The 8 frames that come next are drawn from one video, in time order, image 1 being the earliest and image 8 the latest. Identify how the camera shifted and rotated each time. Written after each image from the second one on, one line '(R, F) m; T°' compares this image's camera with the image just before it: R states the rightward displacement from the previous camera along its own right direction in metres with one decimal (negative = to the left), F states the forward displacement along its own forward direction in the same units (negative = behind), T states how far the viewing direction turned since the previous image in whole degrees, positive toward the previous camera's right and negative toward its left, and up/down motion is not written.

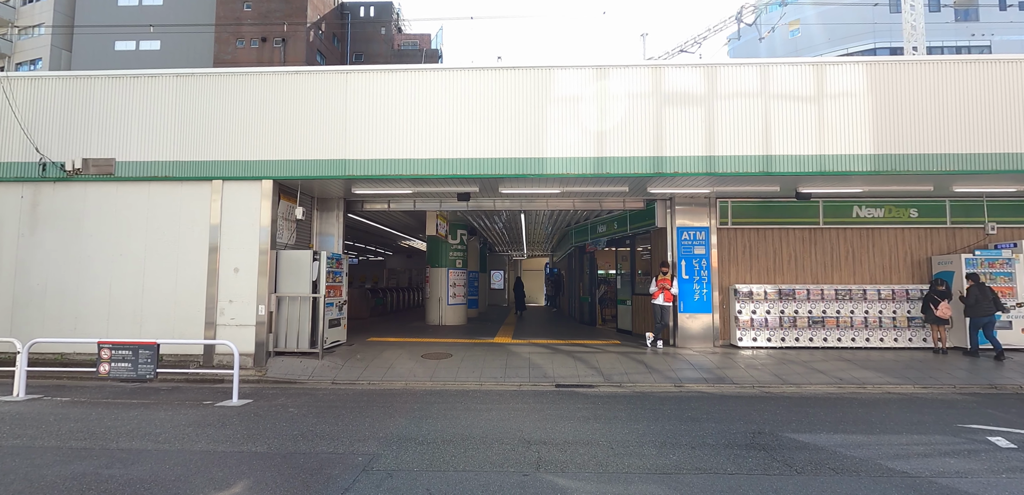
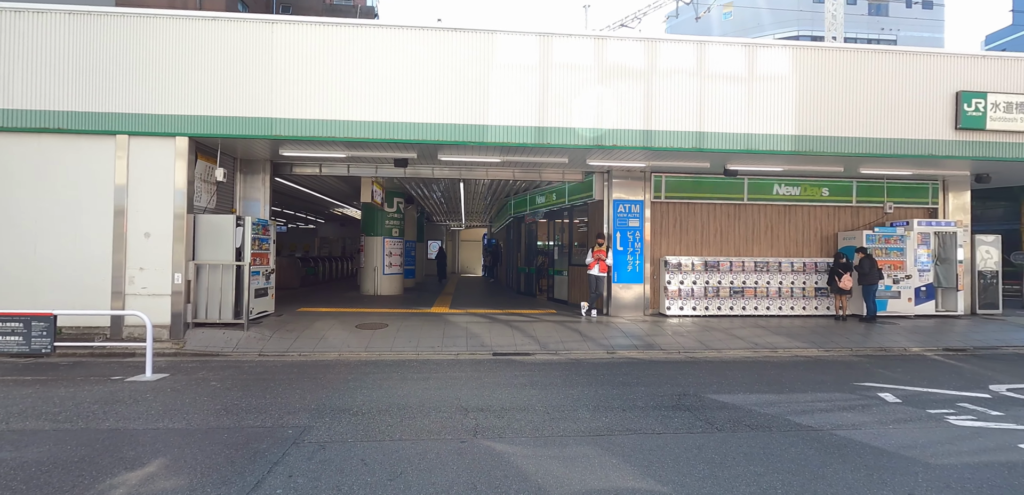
(0.0, +0.1) m; +7°
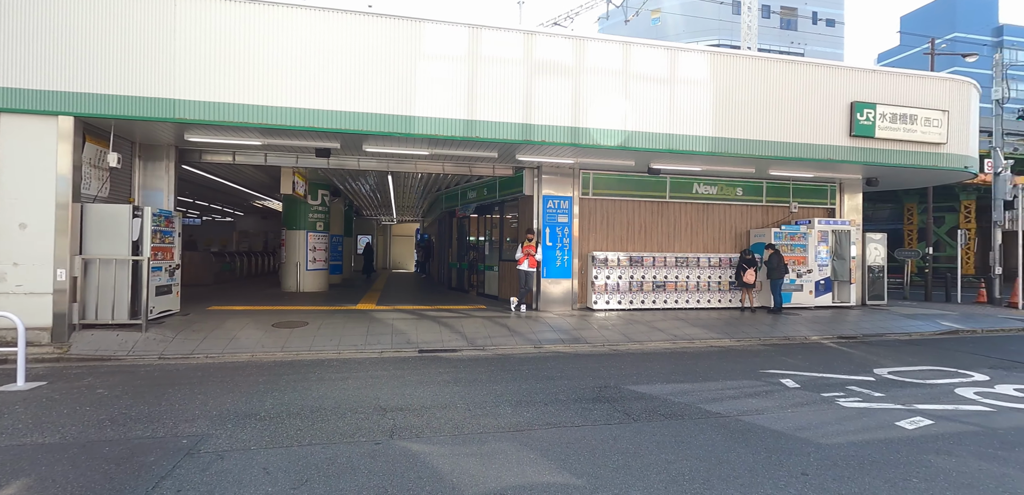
(+0.2, +0.1) m; +7°
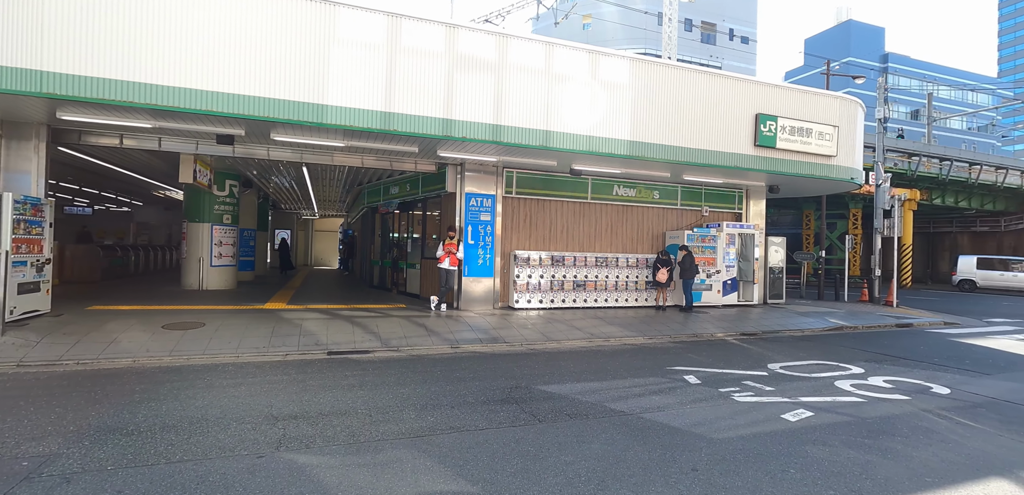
(+0.3, +0.1) m; +8°
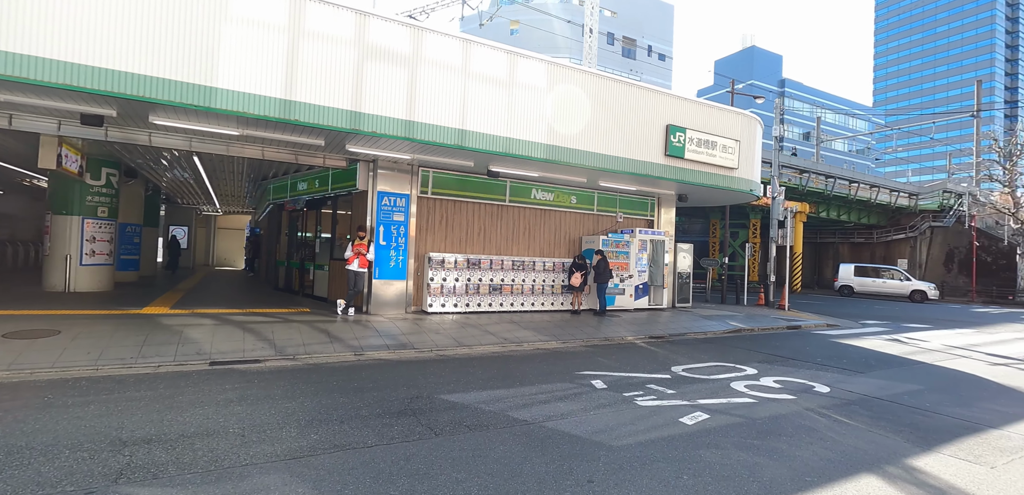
(+0.3, +0.3) m; +9°
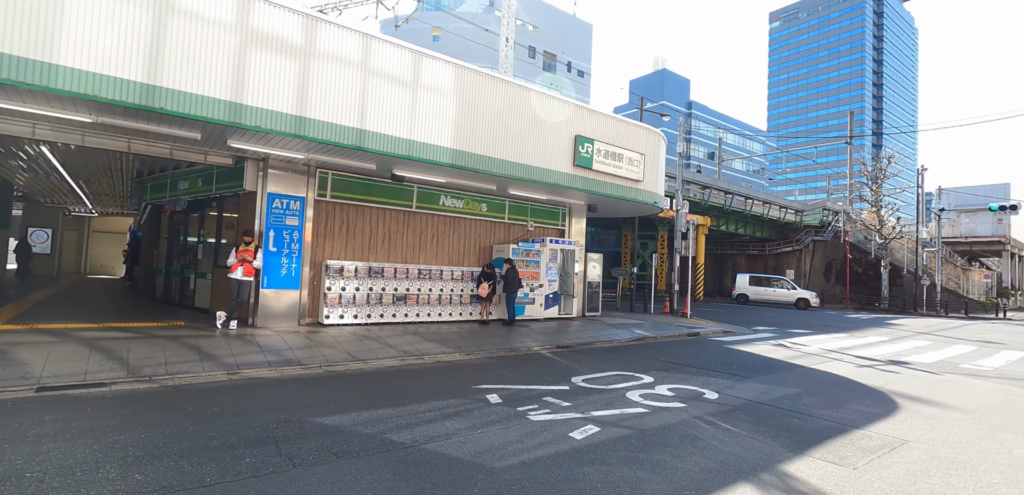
(+0.4, +0.3) m; +9°
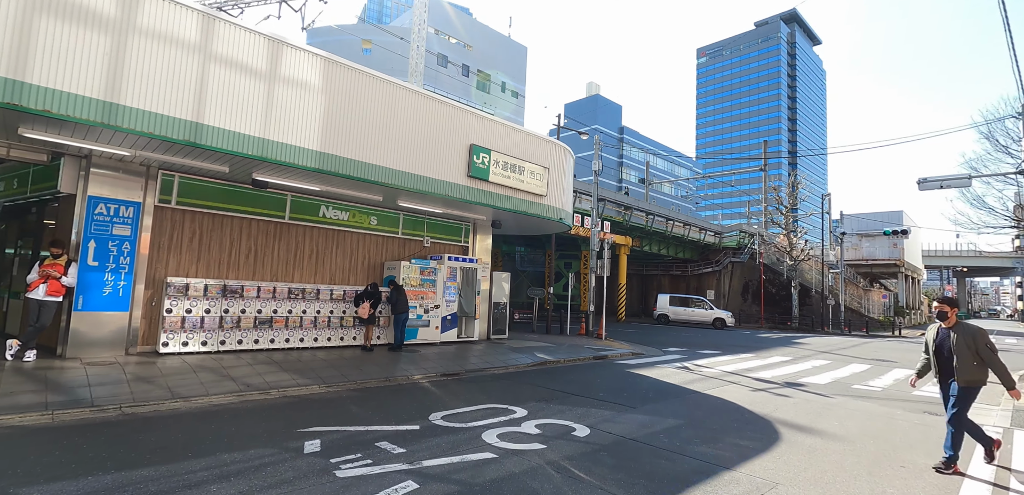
(+1.1, +0.8) m; +7°
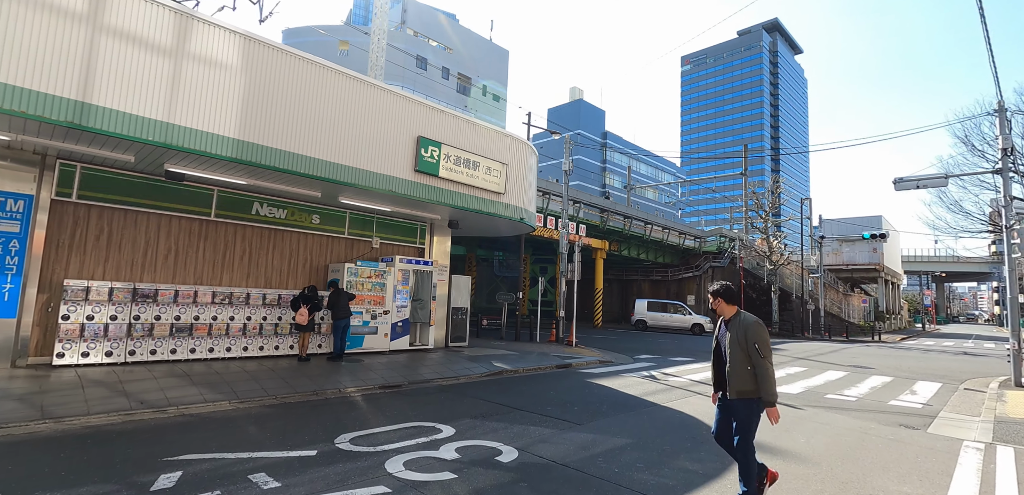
(+0.7, +0.7) m; +1°
